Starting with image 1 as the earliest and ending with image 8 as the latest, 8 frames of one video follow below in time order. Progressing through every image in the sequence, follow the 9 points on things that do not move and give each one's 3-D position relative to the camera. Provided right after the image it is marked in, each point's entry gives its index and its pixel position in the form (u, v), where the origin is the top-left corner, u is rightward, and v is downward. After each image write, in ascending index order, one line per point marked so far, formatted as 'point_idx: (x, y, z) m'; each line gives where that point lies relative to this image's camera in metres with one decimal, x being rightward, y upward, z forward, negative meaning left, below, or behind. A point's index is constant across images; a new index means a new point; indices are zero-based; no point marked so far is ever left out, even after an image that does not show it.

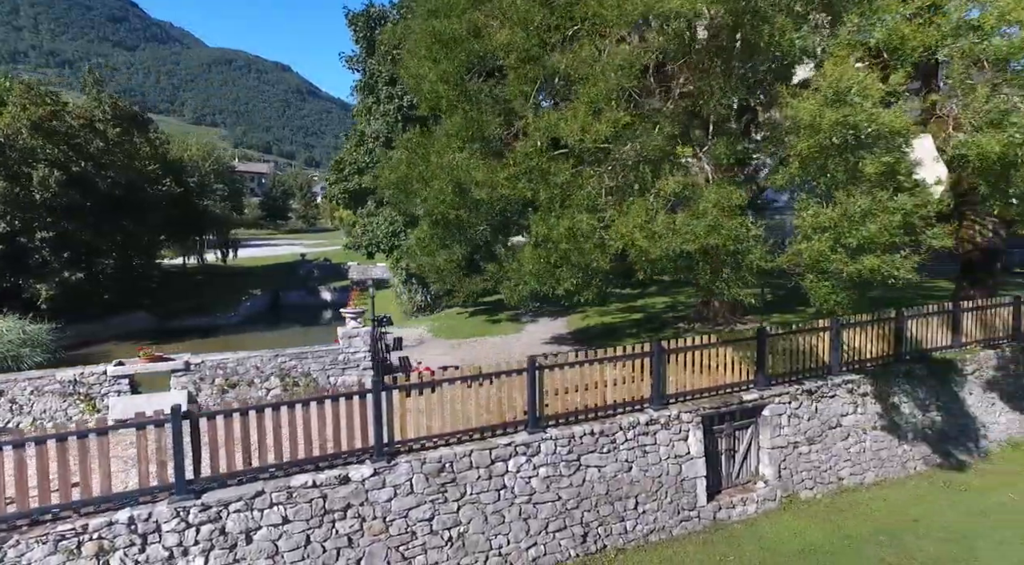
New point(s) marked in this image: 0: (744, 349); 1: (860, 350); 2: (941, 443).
0: (+3.5, -1.0, +11.3) m
1: (+5.9, -1.2, +12.8) m
2: (+7.8, -2.9, +13.6) m
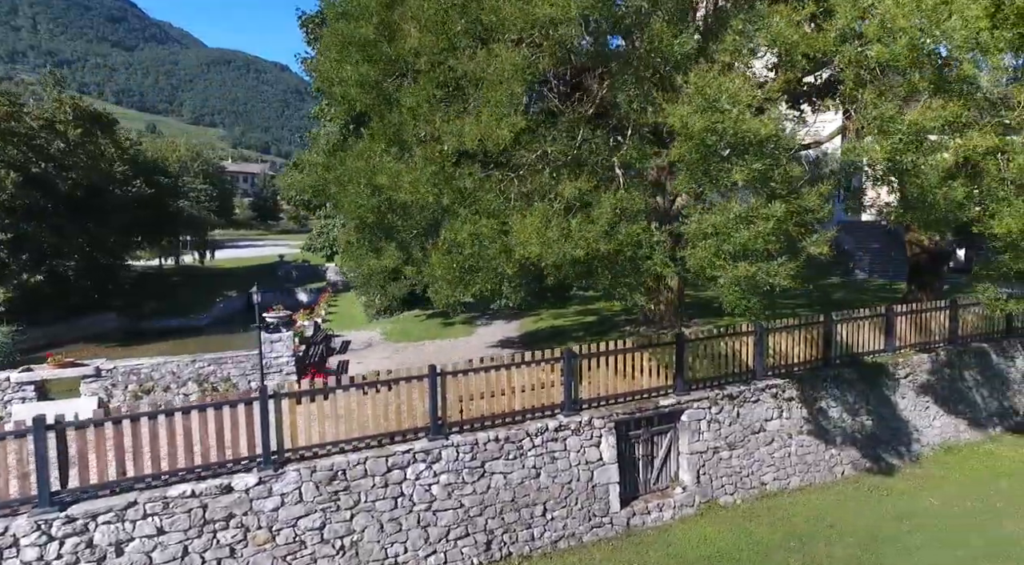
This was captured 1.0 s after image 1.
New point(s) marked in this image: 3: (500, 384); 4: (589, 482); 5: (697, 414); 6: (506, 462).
0: (+2.3, -1.1, +11.3) m
1: (+4.7, -1.2, +12.8) m
2: (+6.5, -3.0, +13.6) m
3: (-0.1, -1.3, +9.8) m
4: (+1.1, -2.8, +10.4) m
5: (+2.8, -2.0, +11.5) m
6: (-0.1, -2.3, +9.7) m
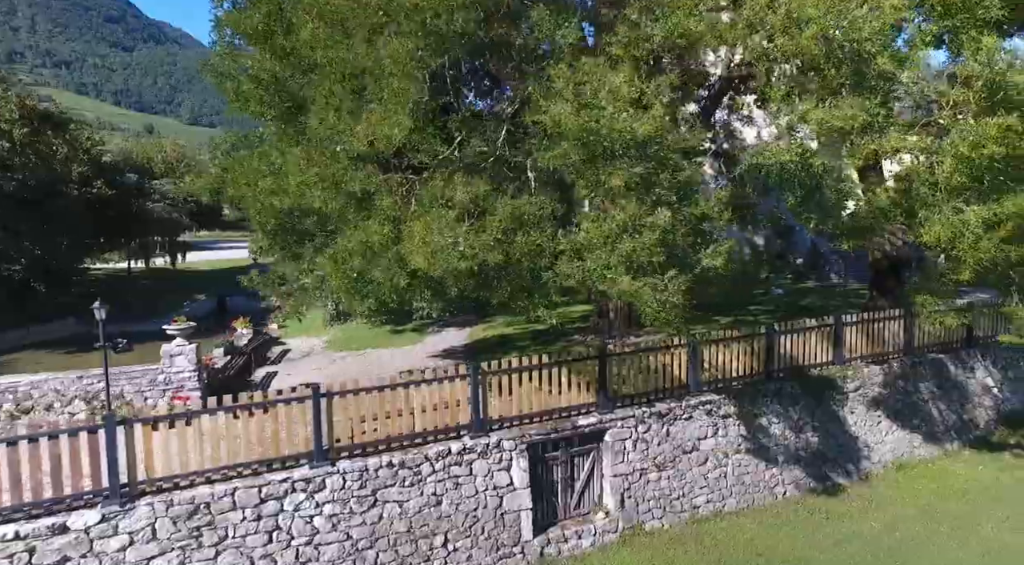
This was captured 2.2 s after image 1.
0: (+1.0, -1.2, +10.5) m
1: (+3.4, -1.4, +12.0) m
2: (+5.2, -3.2, +12.9) m
3: (-1.4, -1.5, +9.0) m
4: (-0.2, -2.9, +9.6) m
5: (+1.6, -2.2, +10.8) m
6: (-1.3, -2.5, +8.9) m
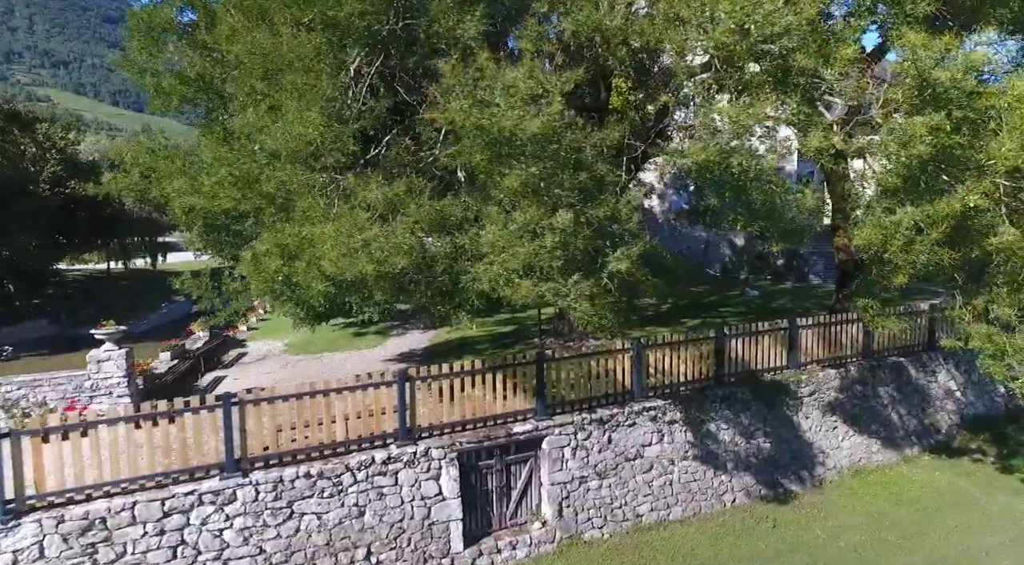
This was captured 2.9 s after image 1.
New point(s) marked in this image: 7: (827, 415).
0: (+0.1, -1.3, +10.2) m
1: (+2.5, -1.4, +11.8) m
2: (+4.3, -3.2, +12.6) m
3: (-2.3, -1.5, +8.7) m
4: (-1.1, -3.0, +9.3) m
5: (+0.7, -2.2, +10.5) m
6: (-2.2, -2.5, +8.6) m
7: (+5.7, -2.4, +13.6) m
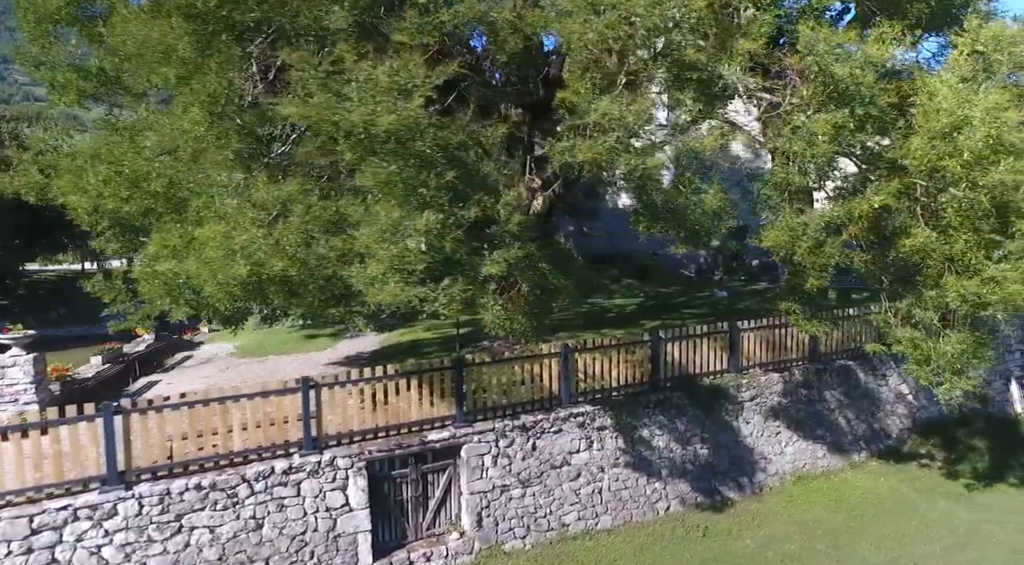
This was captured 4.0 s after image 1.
0: (-1.0, -1.3, +9.9) m
1: (+1.3, -1.5, +11.4) m
2: (+3.2, -3.3, +12.3) m
3: (-3.4, -1.6, +8.4) m
4: (-2.2, -3.0, +9.0) m
5: (-0.5, -2.2, +10.2) m
6: (-3.3, -2.6, +8.3) m
7: (+4.6, -2.4, +13.3) m
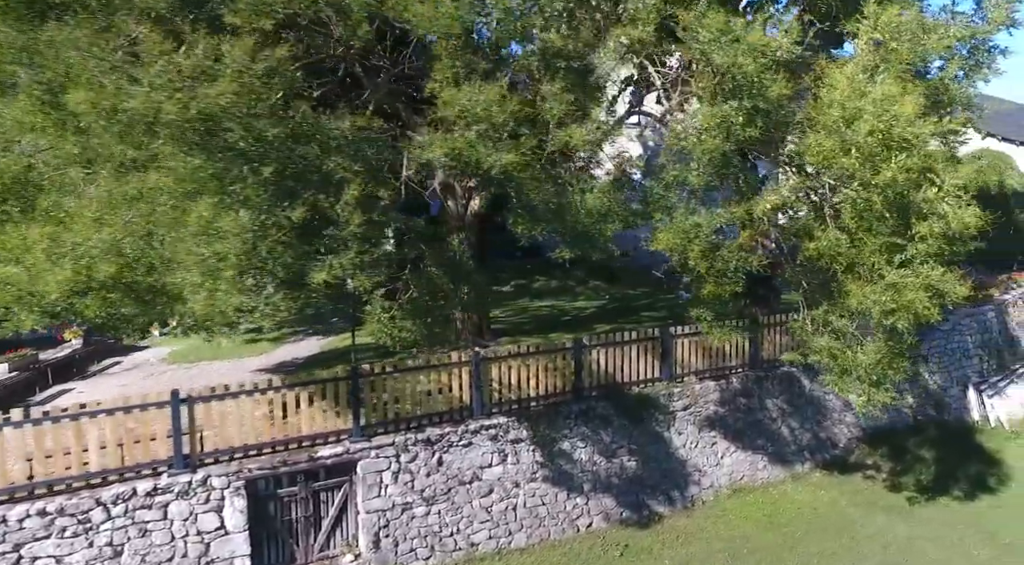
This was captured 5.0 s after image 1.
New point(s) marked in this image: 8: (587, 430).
0: (-2.3, -1.4, +9.3) m
1: (0.0, -1.5, +10.8) m
2: (+1.9, -3.3, +11.7) m
3: (-4.6, -1.6, +7.7) m
4: (-3.5, -3.1, +8.3) m
5: (-1.7, -2.3, +9.5) m
6: (-4.6, -2.6, +7.6) m
7: (+3.3, -2.5, +12.7) m
8: (+1.1, -2.2, +11.4) m
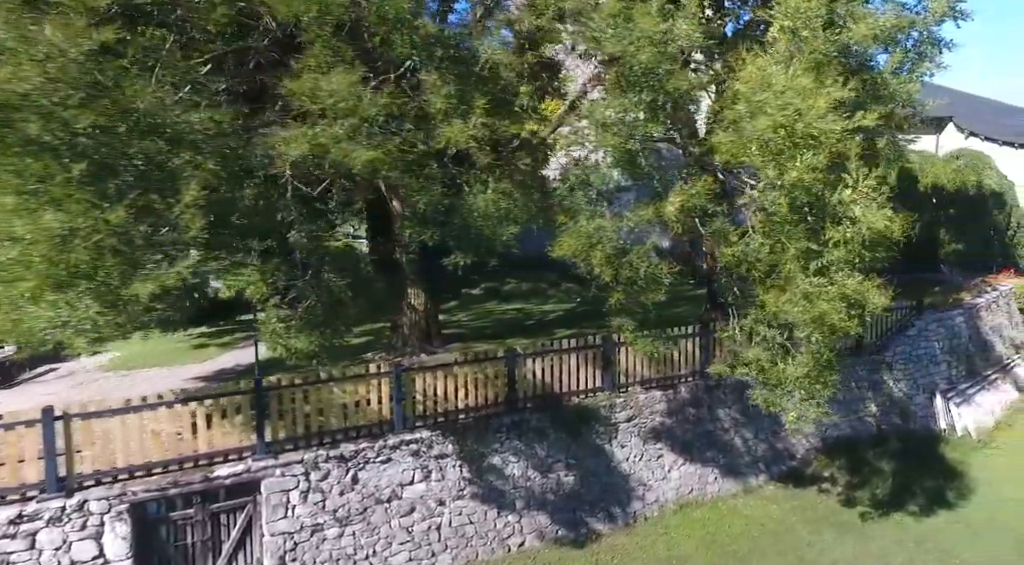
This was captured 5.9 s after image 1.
0: (-3.3, -1.5, +8.7) m
1: (-1.0, -1.6, +10.2) m
2: (+0.9, -3.4, +11.1) m
3: (-5.6, -1.7, +7.1) m
4: (-4.5, -3.1, +7.7) m
5: (-2.7, -2.4, +8.9) m
6: (-5.6, -2.7, +7.0) m
7: (+2.2, -2.6, +12.1) m
8: (+0.1, -2.3, +10.8) m
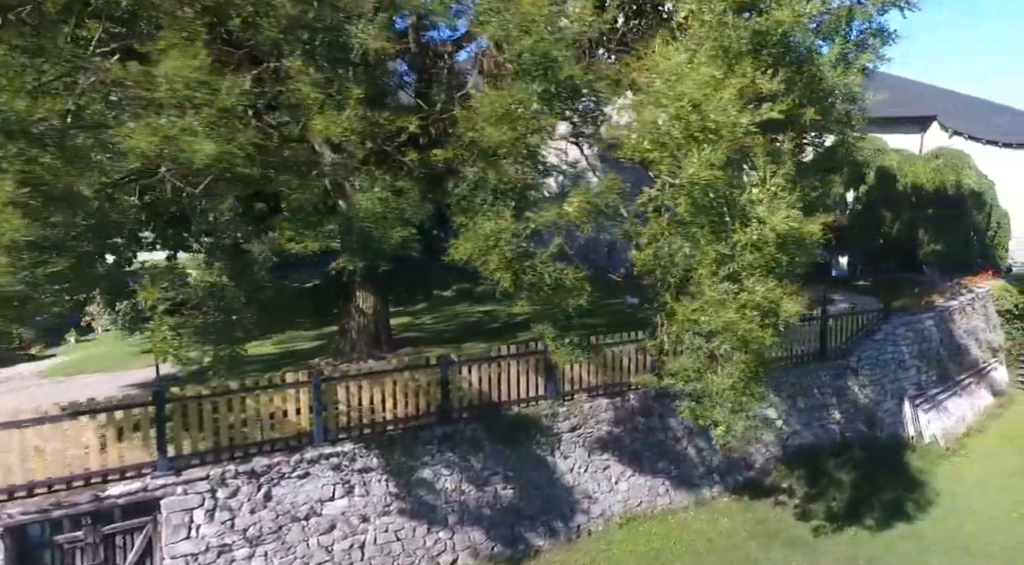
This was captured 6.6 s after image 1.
0: (-4.2, -1.5, +8.1) m
1: (-1.9, -1.7, +9.7) m
2: (-0.1, -3.5, +10.6) m
3: (-6.5, -1.7, +6.5) m
4: (-5.4, -3.2, +7.1) m
5: (-3.7, -2.4, +8.3) m
6: (-6.5, -2.7, +6.4) m
7: (+1.3, -2.6, +11.6) m
8: (-0.8, -2.4, +10.2) m
